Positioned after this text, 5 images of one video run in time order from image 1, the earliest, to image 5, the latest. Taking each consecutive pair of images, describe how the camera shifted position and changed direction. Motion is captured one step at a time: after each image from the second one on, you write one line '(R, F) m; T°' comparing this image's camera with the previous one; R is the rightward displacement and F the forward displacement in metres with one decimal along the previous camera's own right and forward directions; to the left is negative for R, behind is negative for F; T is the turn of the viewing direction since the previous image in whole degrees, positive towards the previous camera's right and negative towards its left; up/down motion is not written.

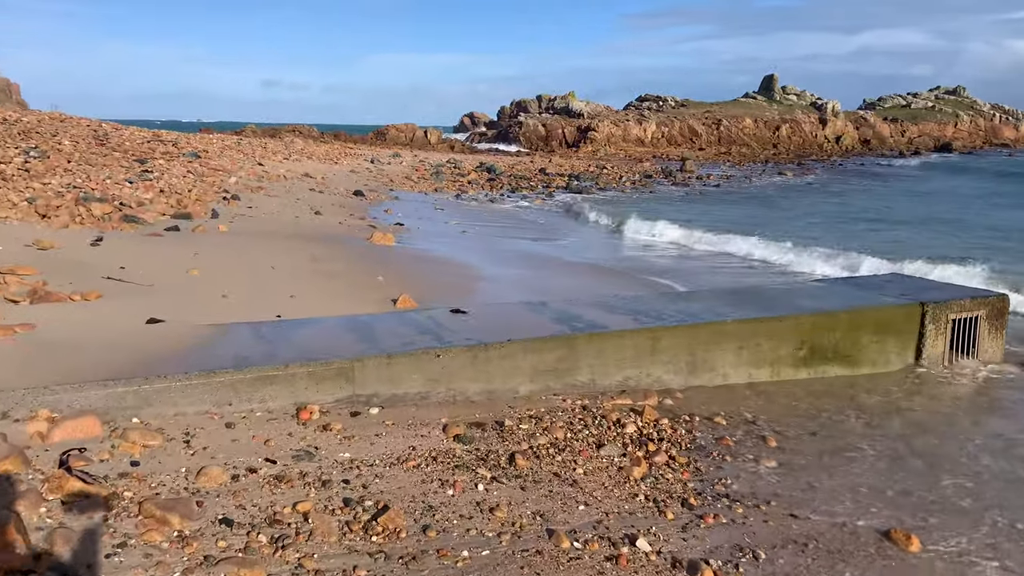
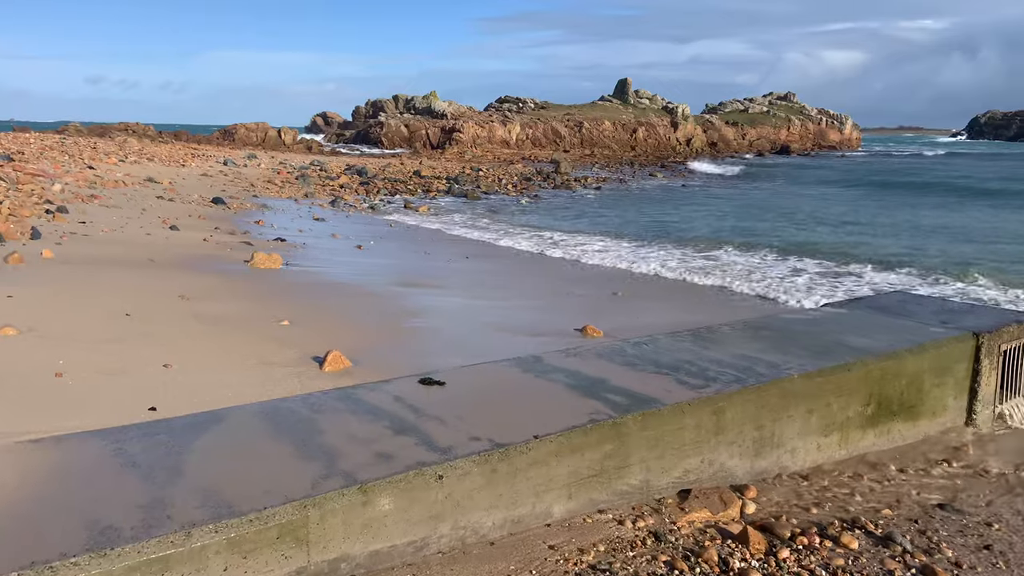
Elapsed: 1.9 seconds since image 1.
(-0.6, +1.6) m; +11°
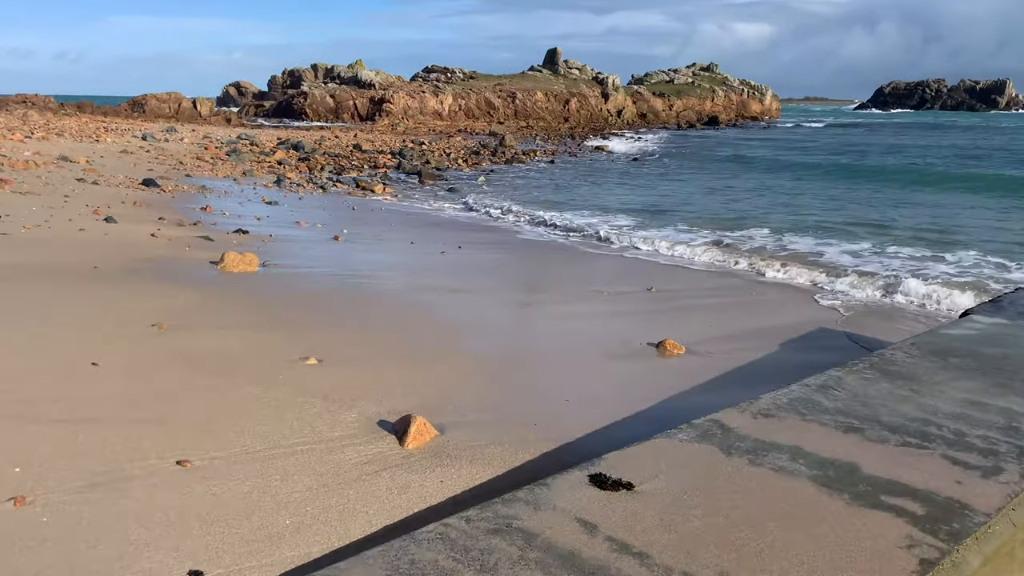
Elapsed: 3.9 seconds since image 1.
(-0.9, +1.3) m; +6°
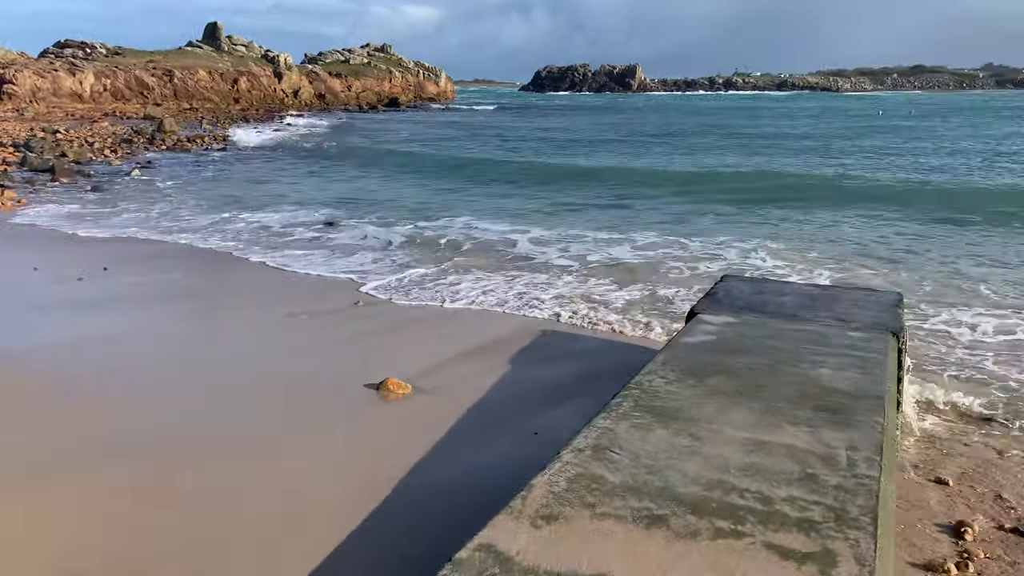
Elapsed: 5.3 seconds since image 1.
(+0.1, +1.0) m; +23°
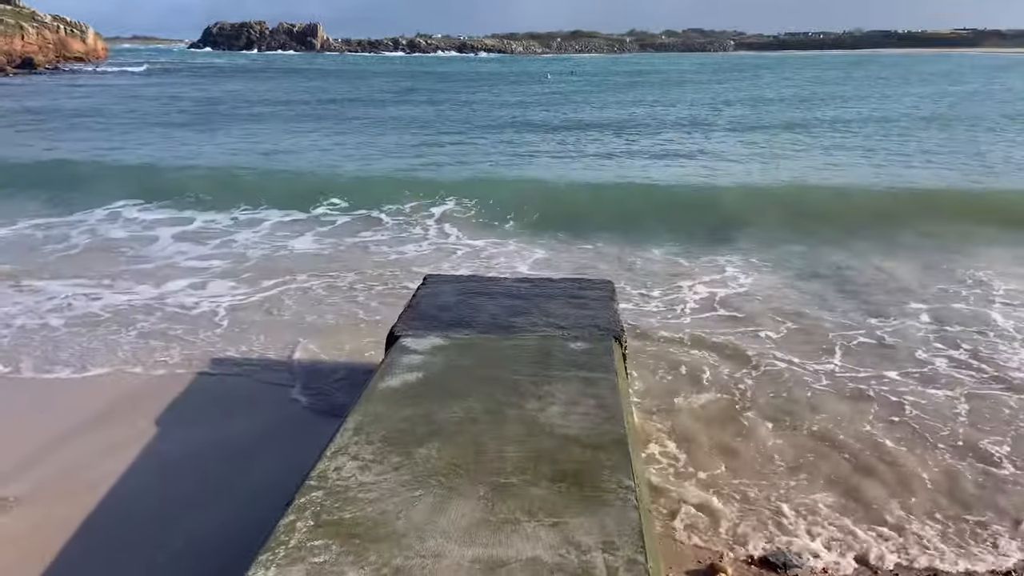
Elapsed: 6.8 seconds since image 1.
(+0.3, +1.0) m; +22°
